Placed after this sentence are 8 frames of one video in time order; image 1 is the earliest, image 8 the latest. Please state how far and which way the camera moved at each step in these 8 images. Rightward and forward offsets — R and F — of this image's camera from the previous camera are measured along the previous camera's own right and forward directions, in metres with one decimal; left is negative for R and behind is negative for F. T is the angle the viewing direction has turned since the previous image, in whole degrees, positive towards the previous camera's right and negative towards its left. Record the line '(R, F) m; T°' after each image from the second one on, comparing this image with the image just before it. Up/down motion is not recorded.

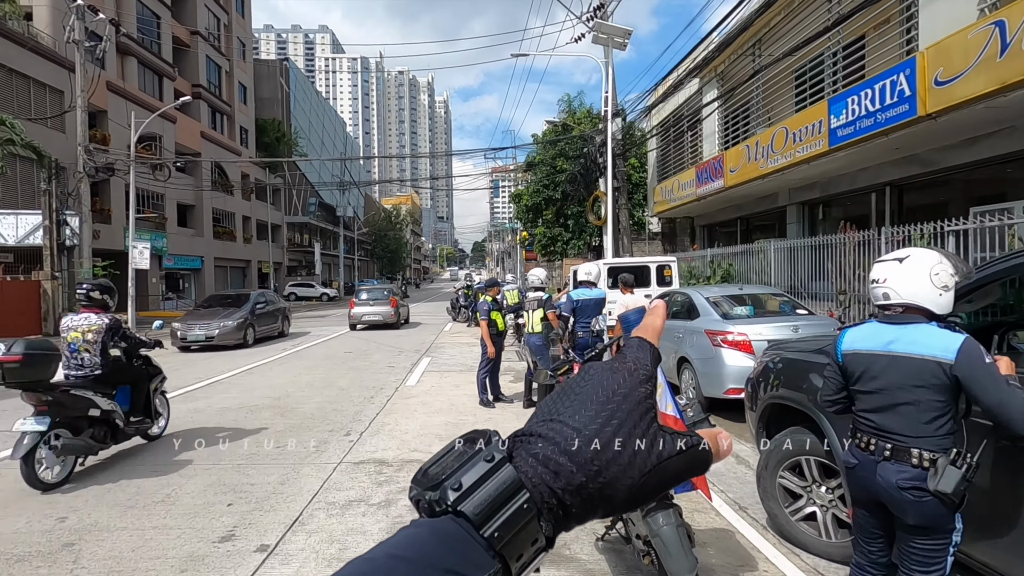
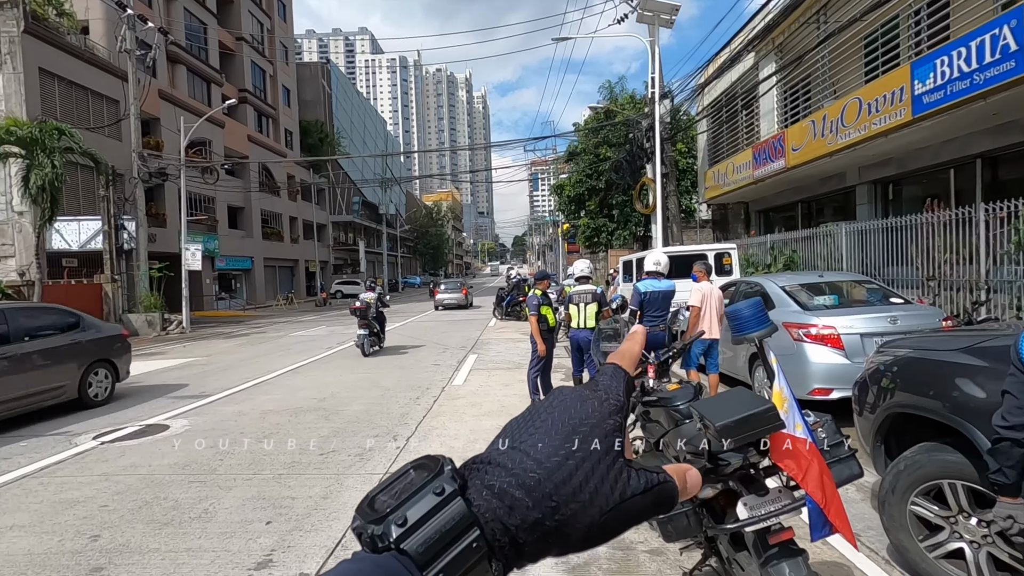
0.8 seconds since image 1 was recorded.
(-0.1, +0.5) m; -4°
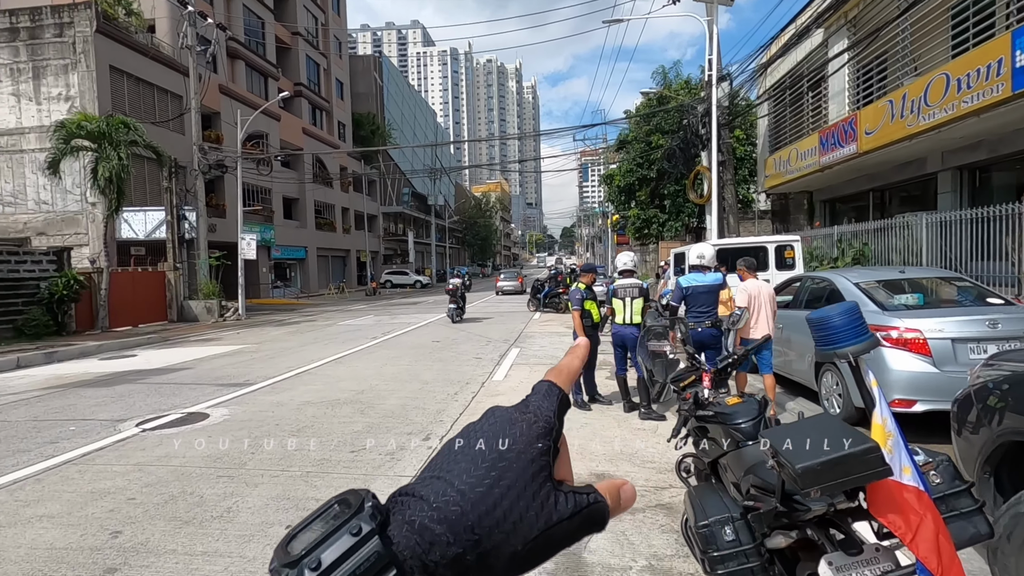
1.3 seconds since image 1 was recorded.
(+0.1, +0.4) m; -5°
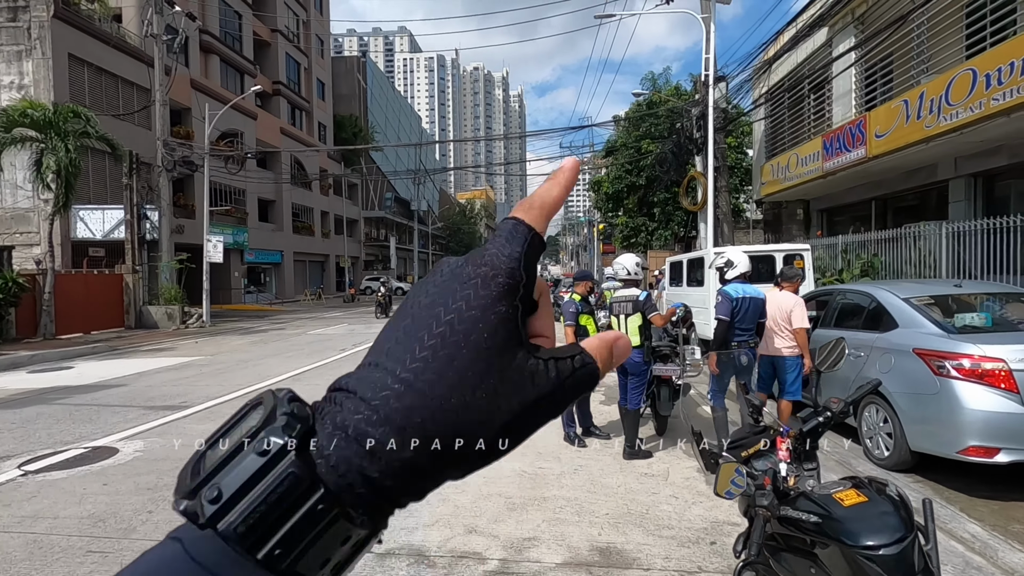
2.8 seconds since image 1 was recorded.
(0.0, +1.1) m; +2°
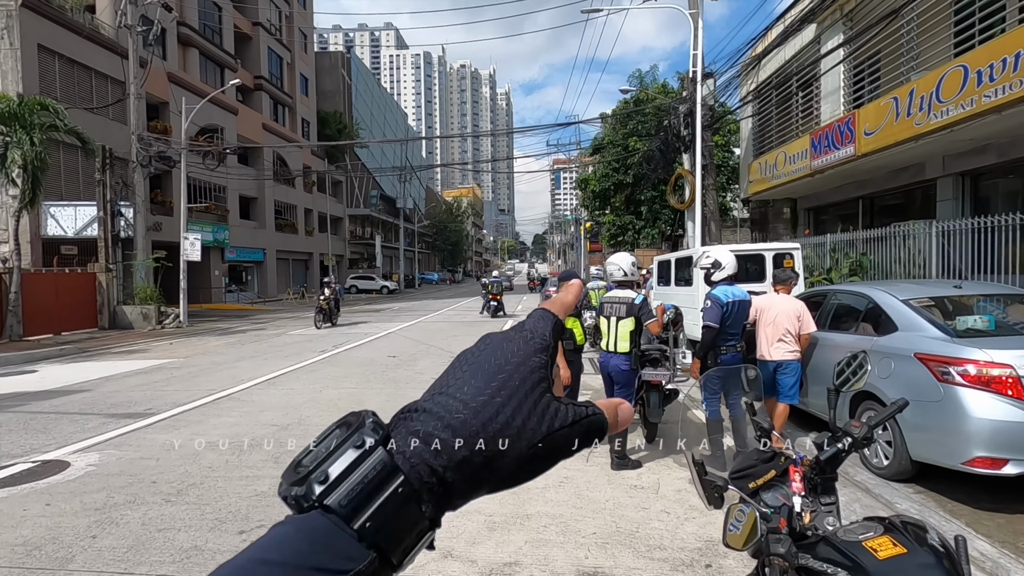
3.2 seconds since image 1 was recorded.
(+0.1, +0.3) m; +1°
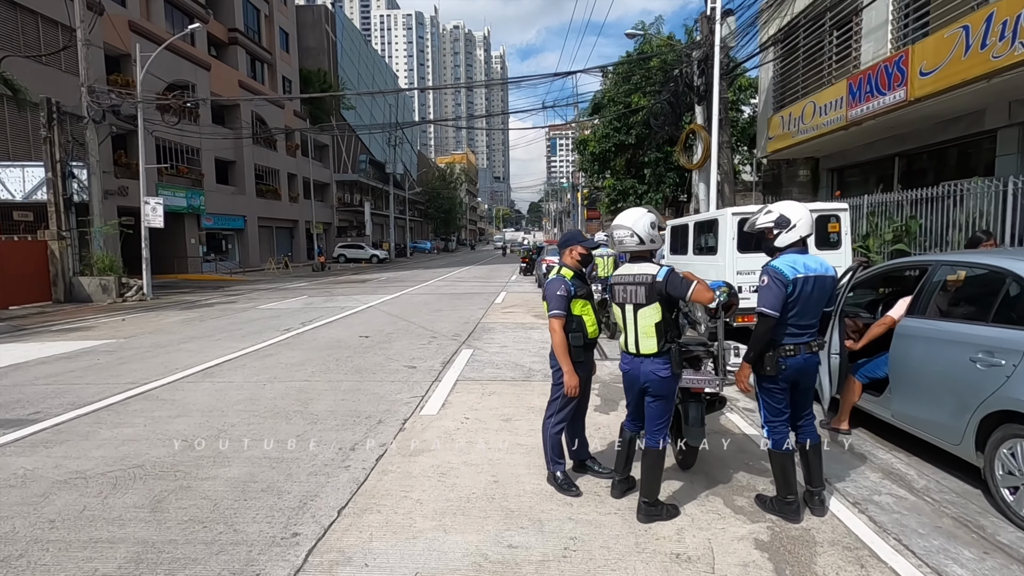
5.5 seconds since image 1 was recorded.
(+0.1, +1.6) m; 0°
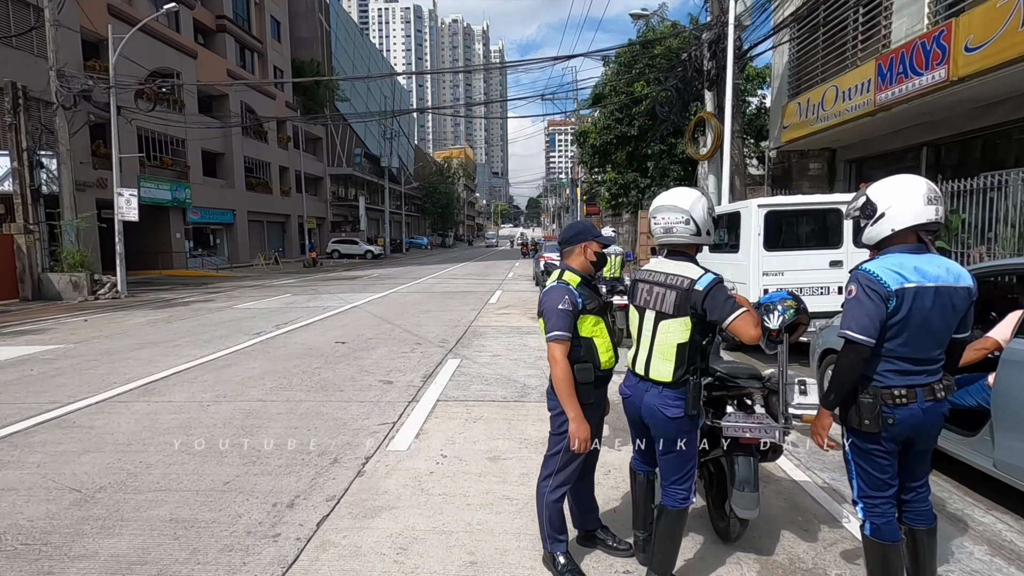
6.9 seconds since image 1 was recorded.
(+0.1, +1.0) m; 0°
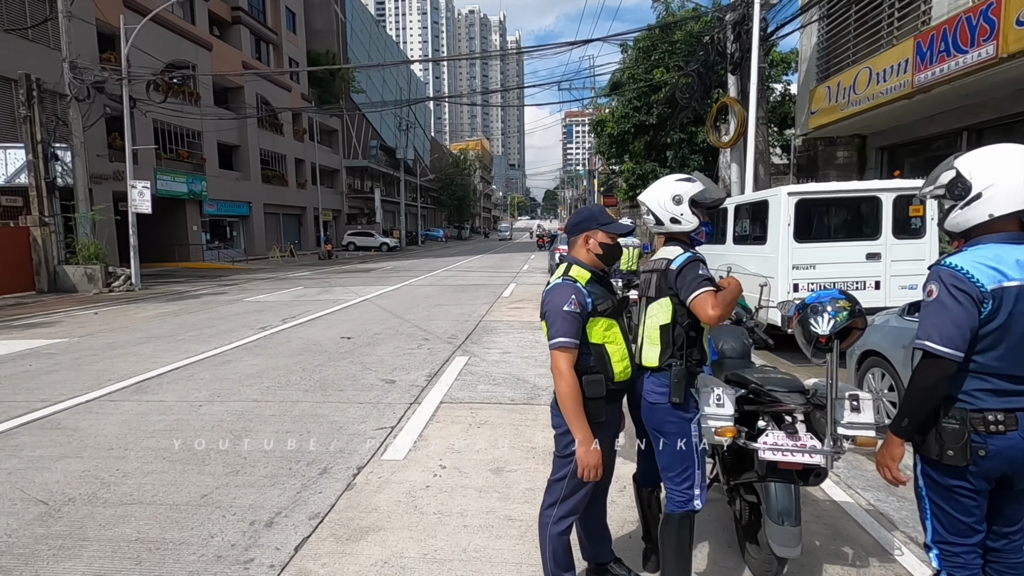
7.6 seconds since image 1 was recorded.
(+0.1, +0.4) m; -2°
